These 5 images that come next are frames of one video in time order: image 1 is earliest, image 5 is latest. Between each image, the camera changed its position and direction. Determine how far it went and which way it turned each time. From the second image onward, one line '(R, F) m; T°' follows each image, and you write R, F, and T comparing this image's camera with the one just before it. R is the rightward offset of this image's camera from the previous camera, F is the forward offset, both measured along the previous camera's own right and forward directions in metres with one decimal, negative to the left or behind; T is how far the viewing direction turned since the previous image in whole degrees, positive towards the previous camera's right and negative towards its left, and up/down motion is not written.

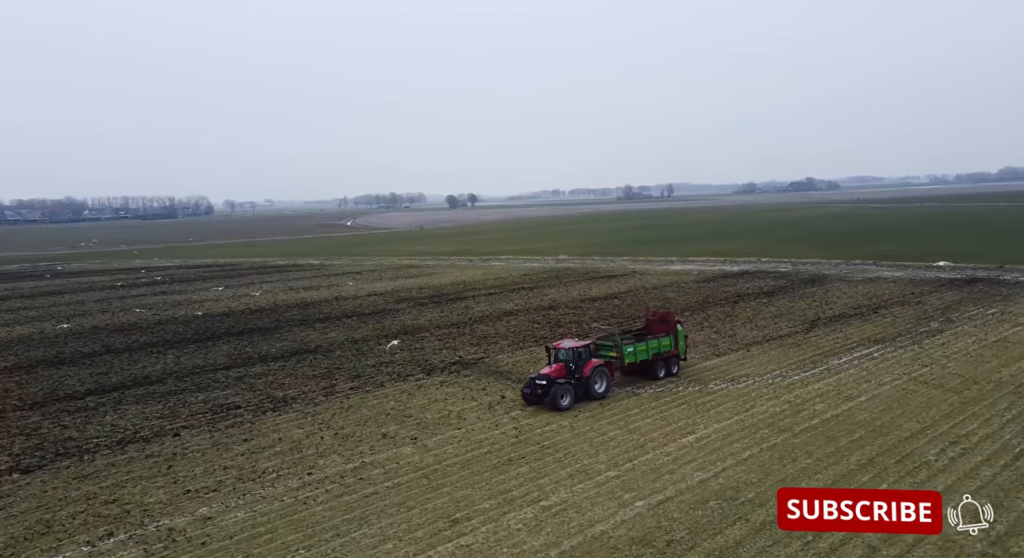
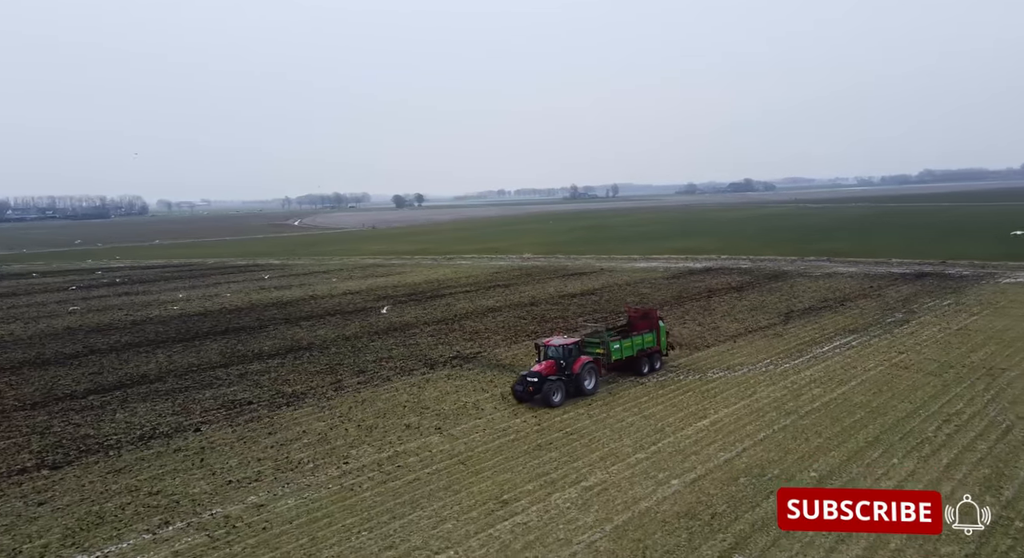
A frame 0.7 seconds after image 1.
(-1.3, -0.4) m; +4°
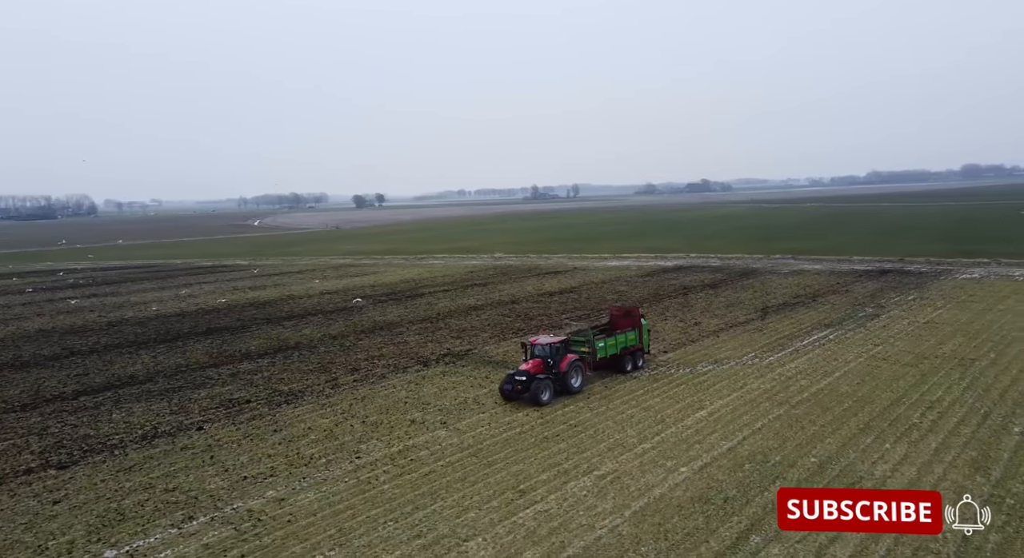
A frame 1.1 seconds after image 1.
(-0.8, -0.2) m; +3°
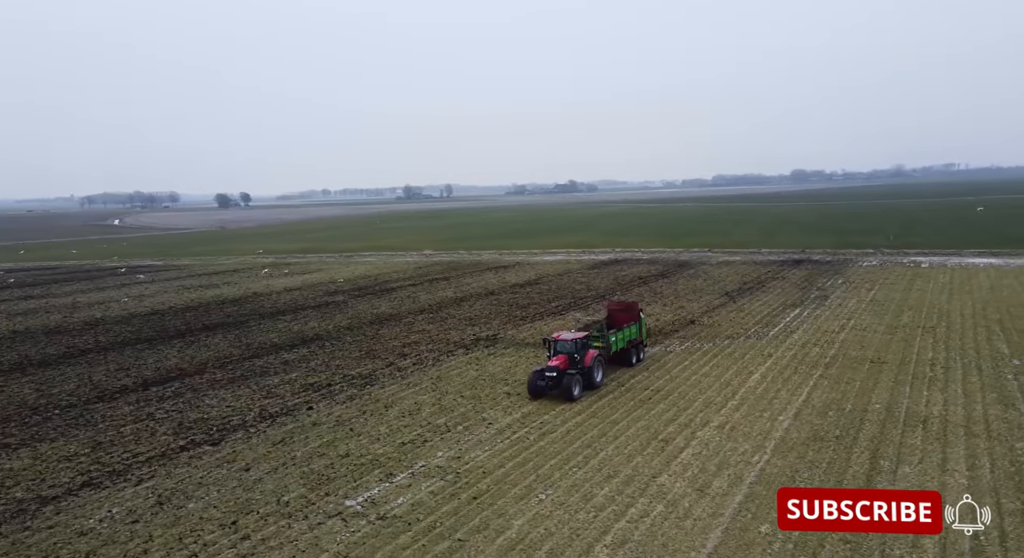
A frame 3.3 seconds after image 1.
(-4.1, -1.2) m; +8°
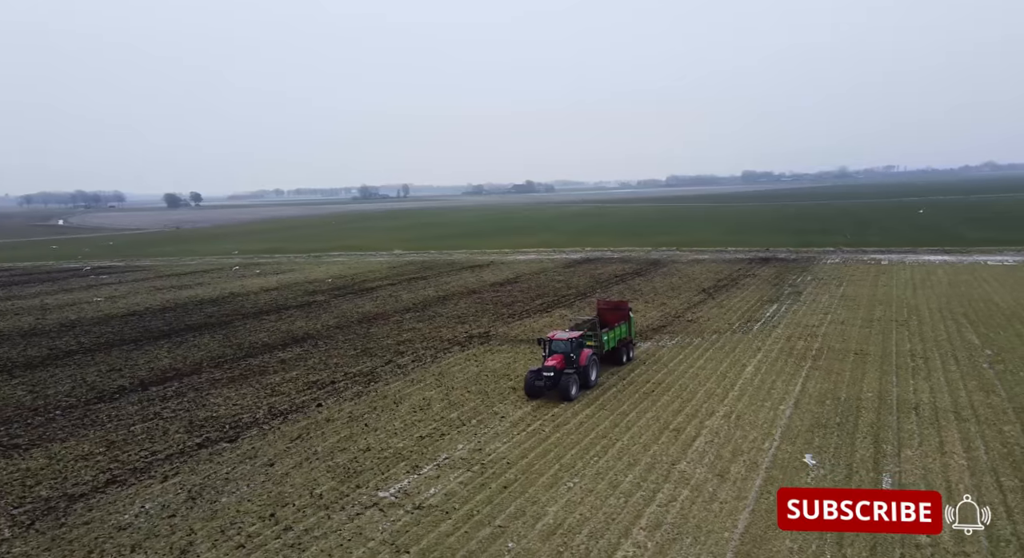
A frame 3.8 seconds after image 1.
(-0.9, -0.3) m; +3°
